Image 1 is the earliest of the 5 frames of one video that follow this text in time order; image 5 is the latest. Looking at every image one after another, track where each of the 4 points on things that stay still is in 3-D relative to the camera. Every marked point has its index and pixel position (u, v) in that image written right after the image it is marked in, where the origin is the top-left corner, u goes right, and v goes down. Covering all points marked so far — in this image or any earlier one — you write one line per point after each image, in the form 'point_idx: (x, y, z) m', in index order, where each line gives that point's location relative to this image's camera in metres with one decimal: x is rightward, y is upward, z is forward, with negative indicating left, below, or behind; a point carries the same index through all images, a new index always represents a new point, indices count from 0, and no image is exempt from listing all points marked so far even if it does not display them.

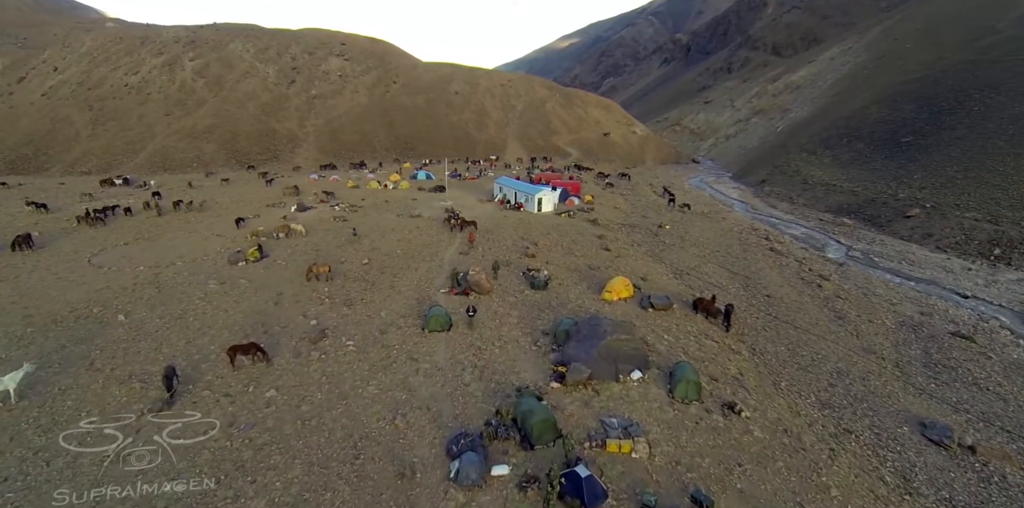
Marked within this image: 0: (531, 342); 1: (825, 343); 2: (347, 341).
0: (+0.8, -3.5, +16.4) m
1: (+14.7, -4.2, +19.3) m
2: (-6.7, -3.5, +16.7) m
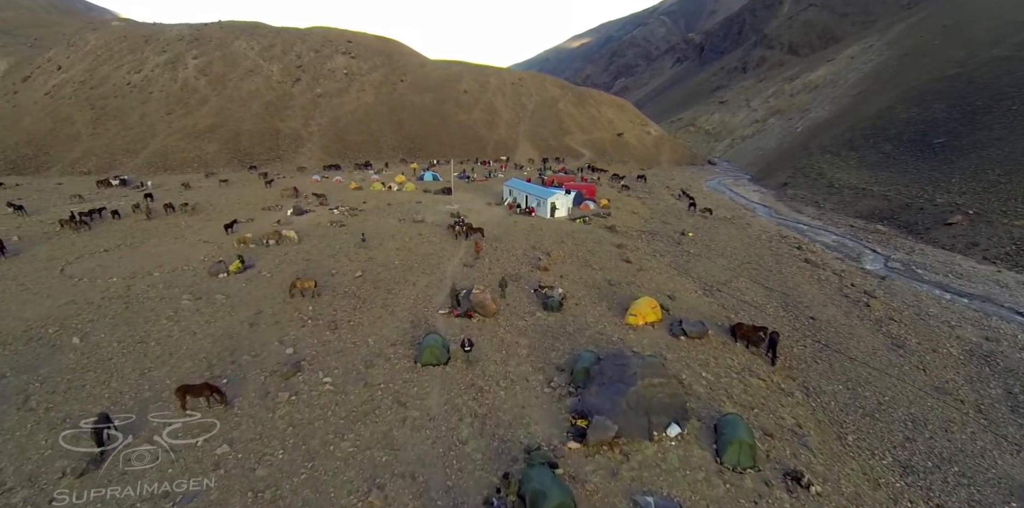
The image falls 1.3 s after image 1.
0: (+1.1, -4.3, +13.7) m
1: (+15.0, -5.0, +16.3) m
2: (-6.4, -4.2, +14.1) m
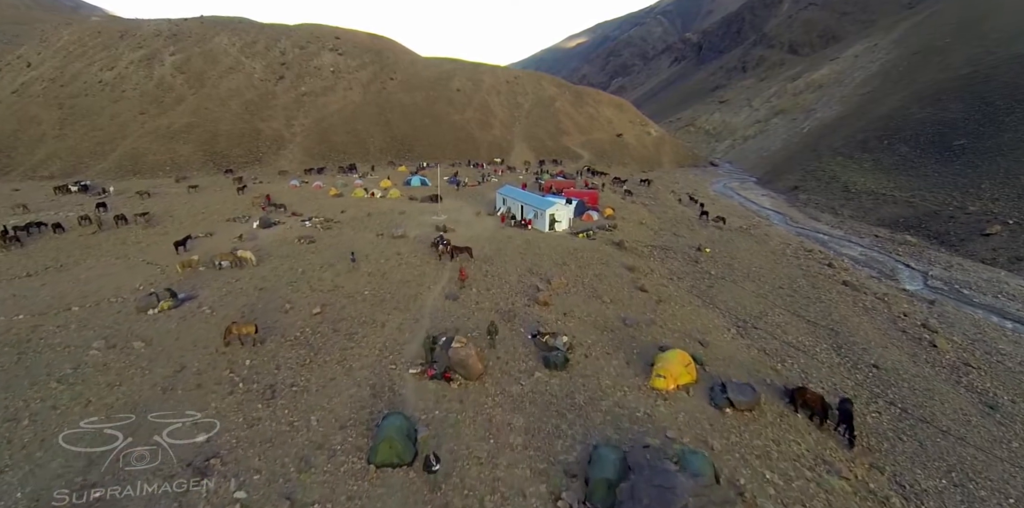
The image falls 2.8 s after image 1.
0: (+0.8, -5.7, +9.7) m
1: (+14.8, -6.4, +12.4) m
2: (-6.7, -5.6, +10.0) m
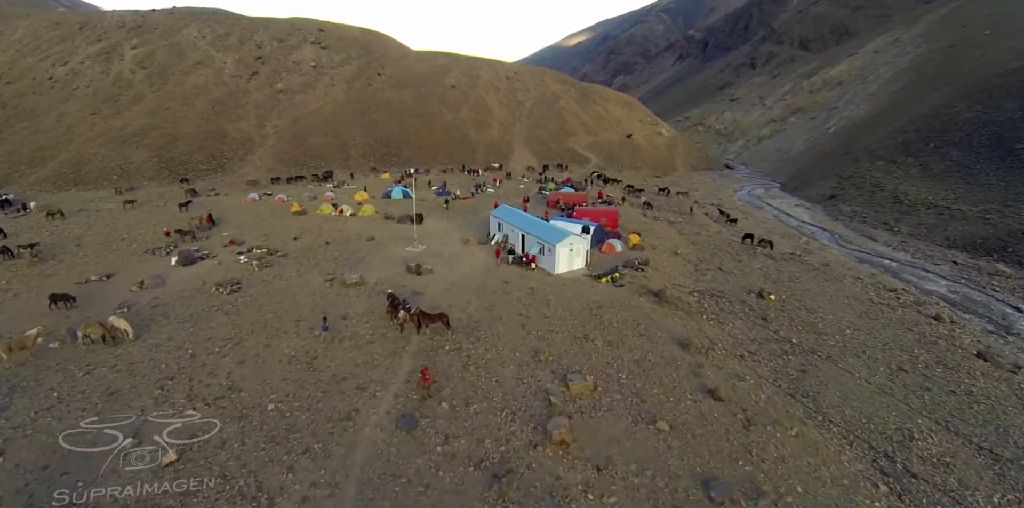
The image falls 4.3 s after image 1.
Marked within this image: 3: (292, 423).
0: (+0.7, -8.5, +1.9) m
1: (+14.6, -9.2, +4.5) m
2: (-6.8, -8.5, +2.2) m
3: (-6.5, -4.9, +12.1) m
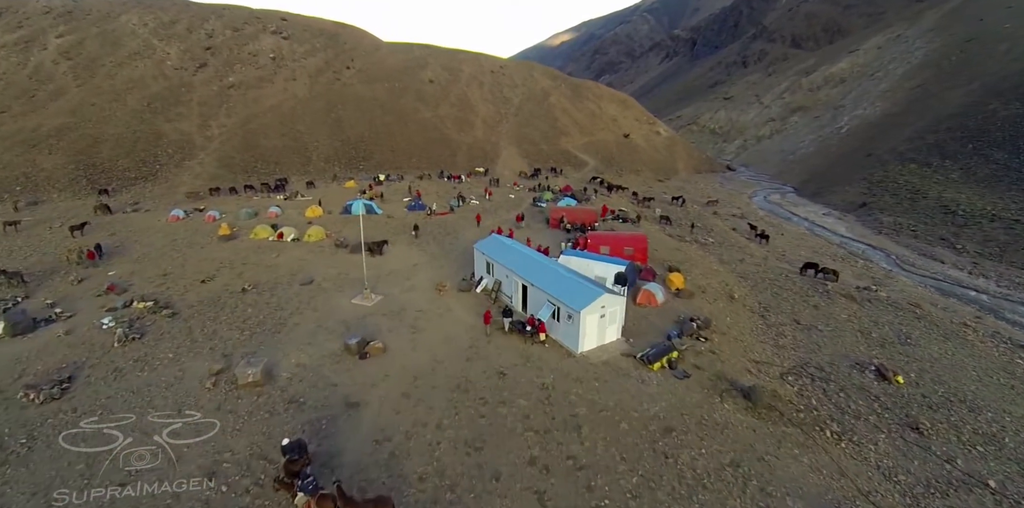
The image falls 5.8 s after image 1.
0: (+1.3, -10.9, -6.1) m
1: (+15.1, -11.5, -3.0) m
2: (-6.2, -10.9, -5.9) m
3: (-6.1, -7.3, +4.0) m
